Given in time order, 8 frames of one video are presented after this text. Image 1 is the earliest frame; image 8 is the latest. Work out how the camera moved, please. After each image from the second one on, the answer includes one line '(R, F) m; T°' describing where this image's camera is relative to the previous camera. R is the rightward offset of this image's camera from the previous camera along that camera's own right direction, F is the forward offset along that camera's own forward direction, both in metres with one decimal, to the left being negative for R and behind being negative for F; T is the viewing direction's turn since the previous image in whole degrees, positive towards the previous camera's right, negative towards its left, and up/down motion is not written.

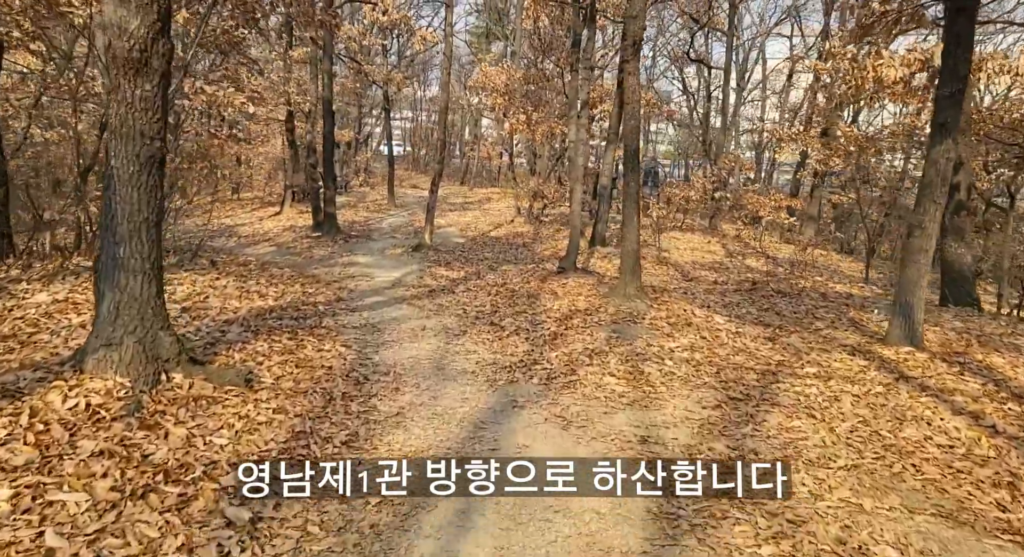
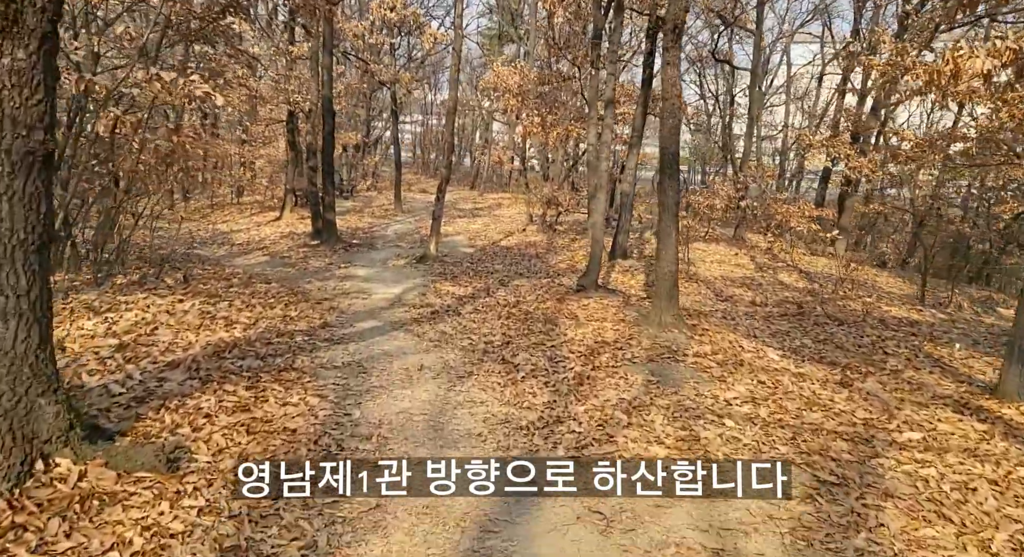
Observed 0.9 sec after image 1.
(-0.1, +1.5) m; -1°
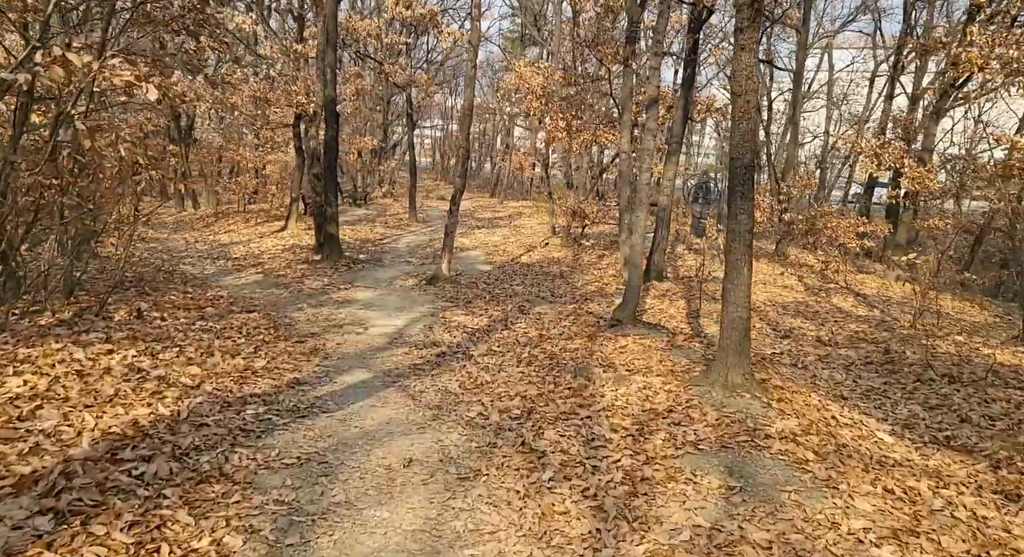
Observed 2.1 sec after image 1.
(0.0, +2.0) m; -2°
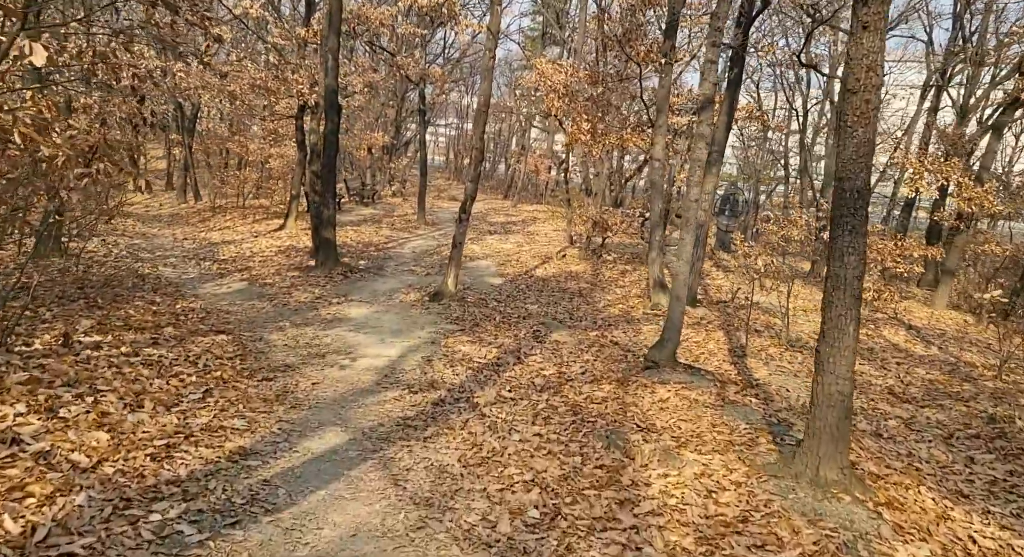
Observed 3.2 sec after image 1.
(-0.1, +1.8) m; -1°
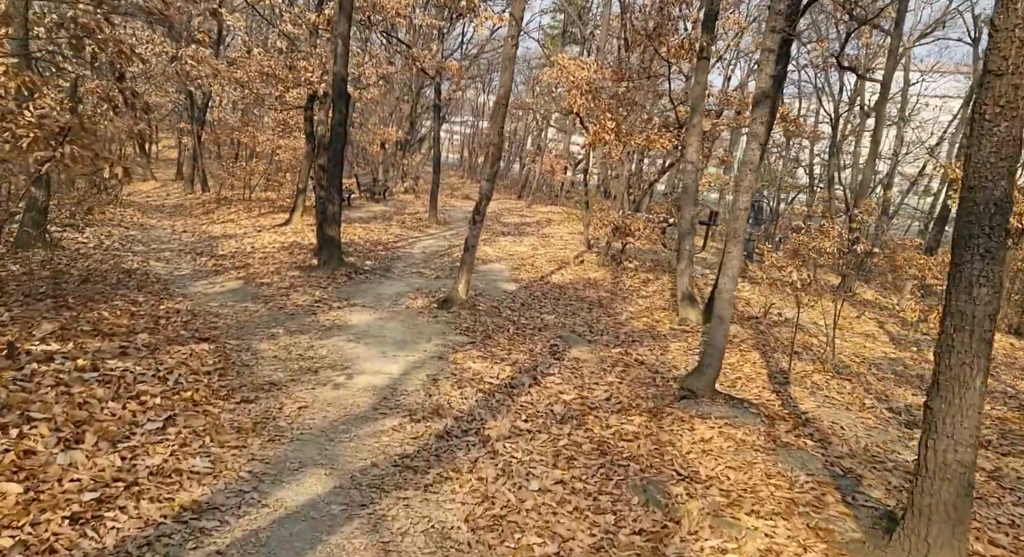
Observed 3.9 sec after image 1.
(-0.1, +1.1) m; -1°
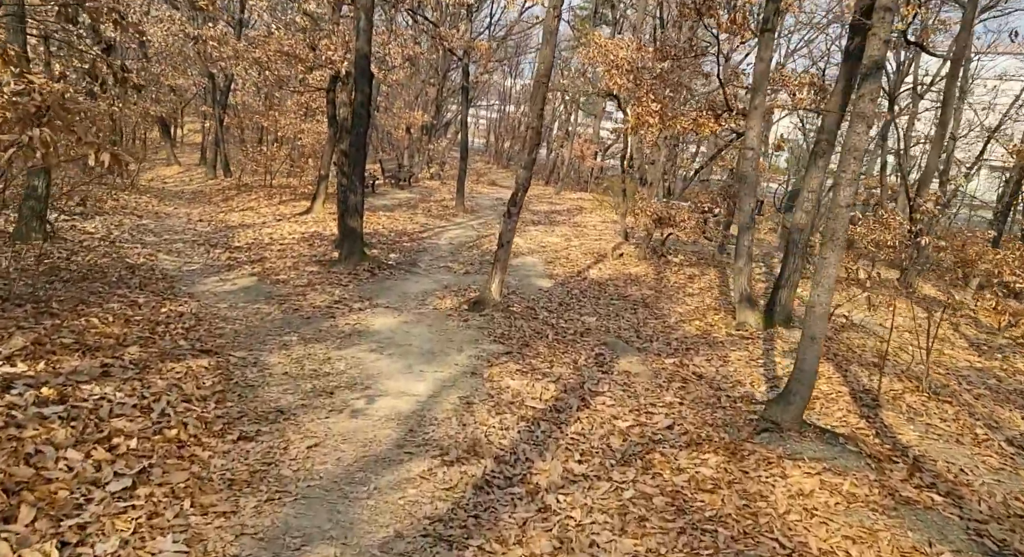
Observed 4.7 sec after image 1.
(-0.2, +1.3) m; -2°
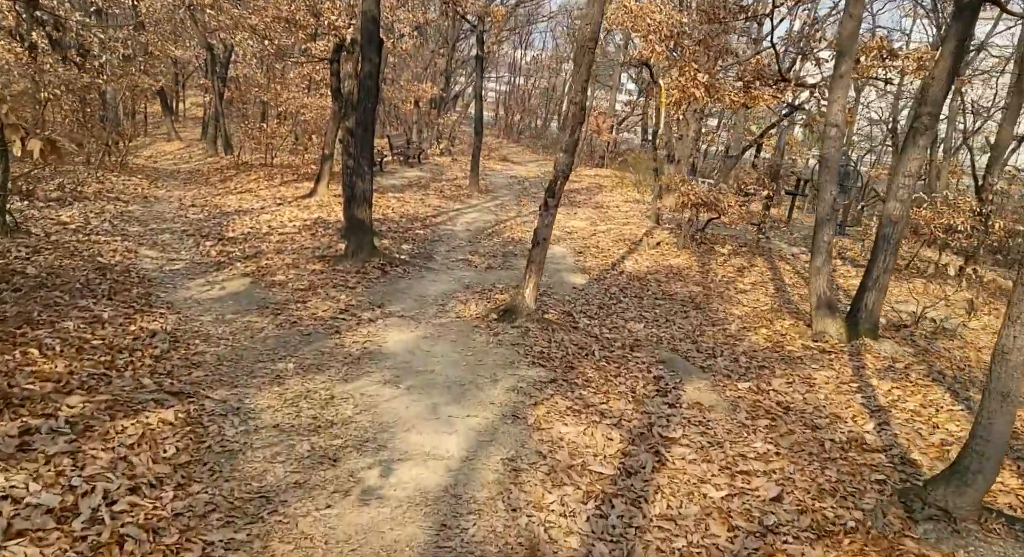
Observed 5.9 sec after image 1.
(-0.4, +1.8) m; -1°
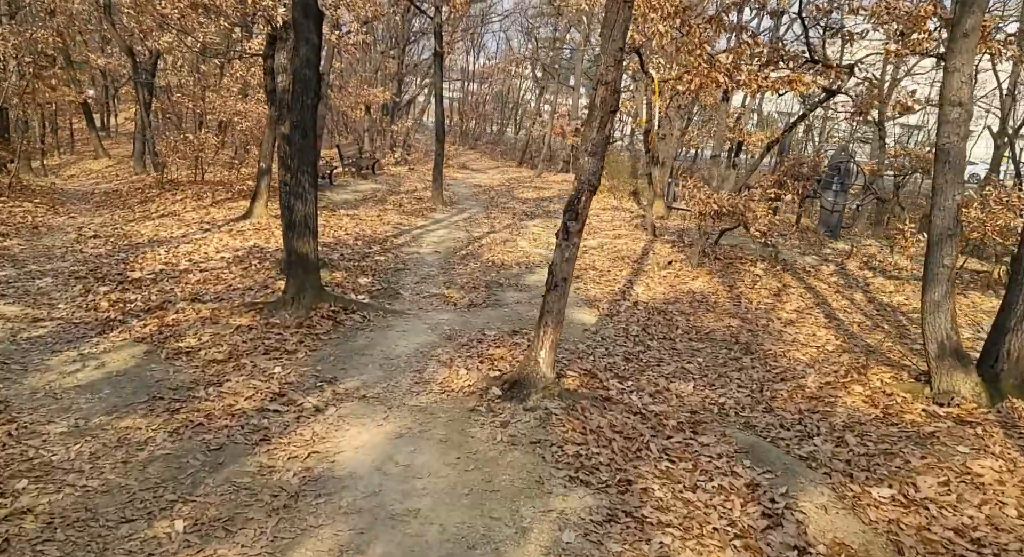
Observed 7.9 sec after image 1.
(-0.5, +3.0) m; +3°
